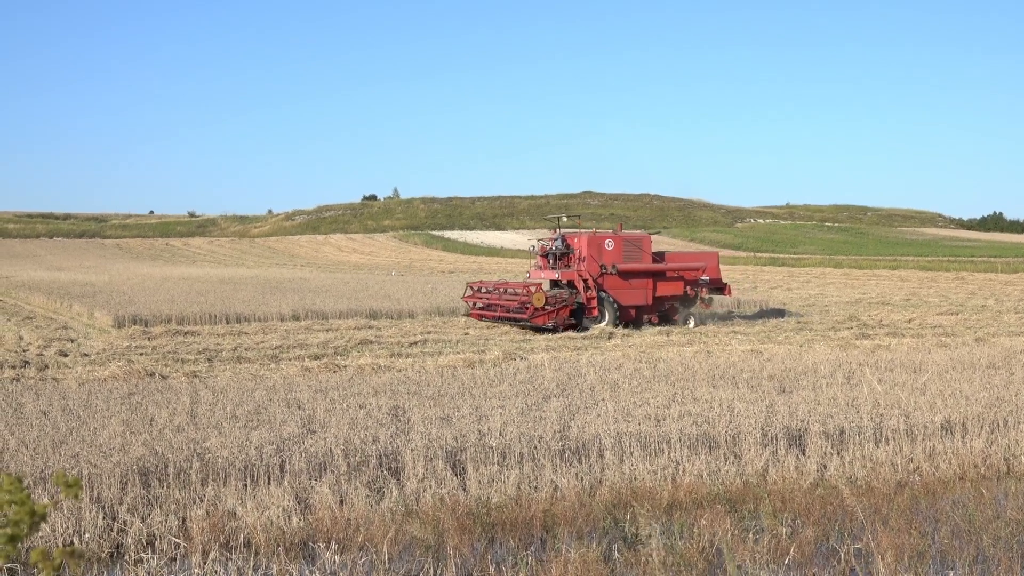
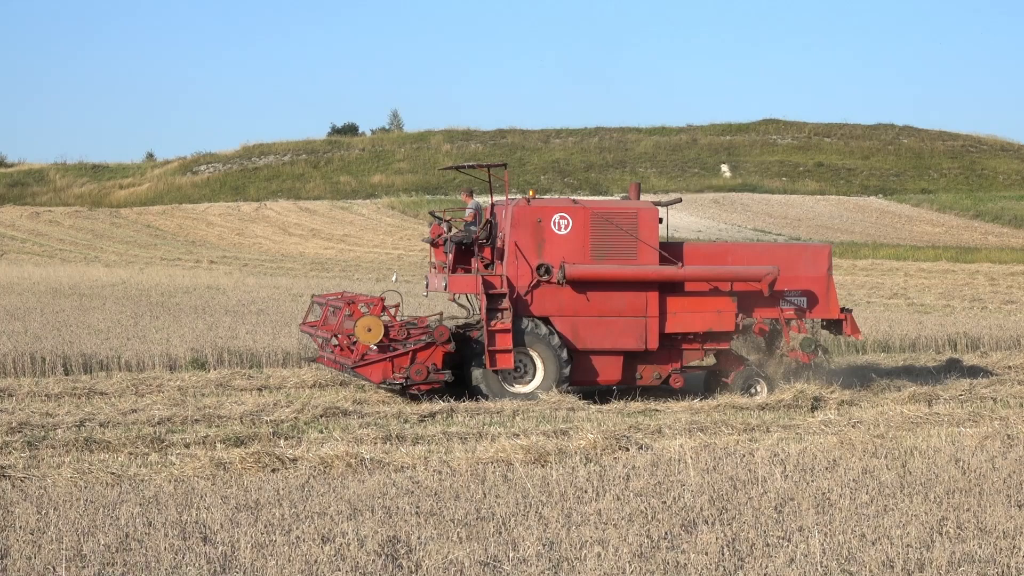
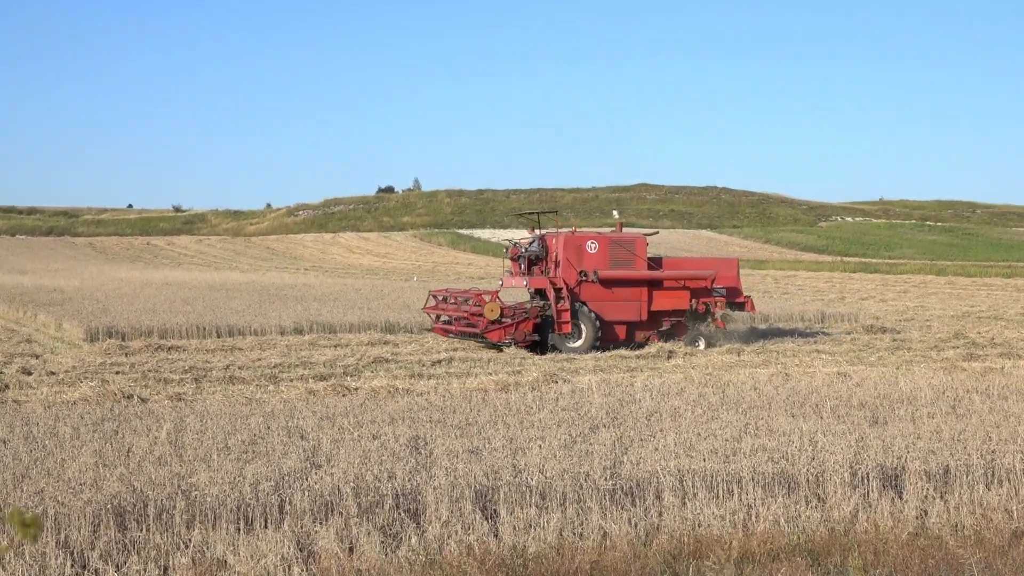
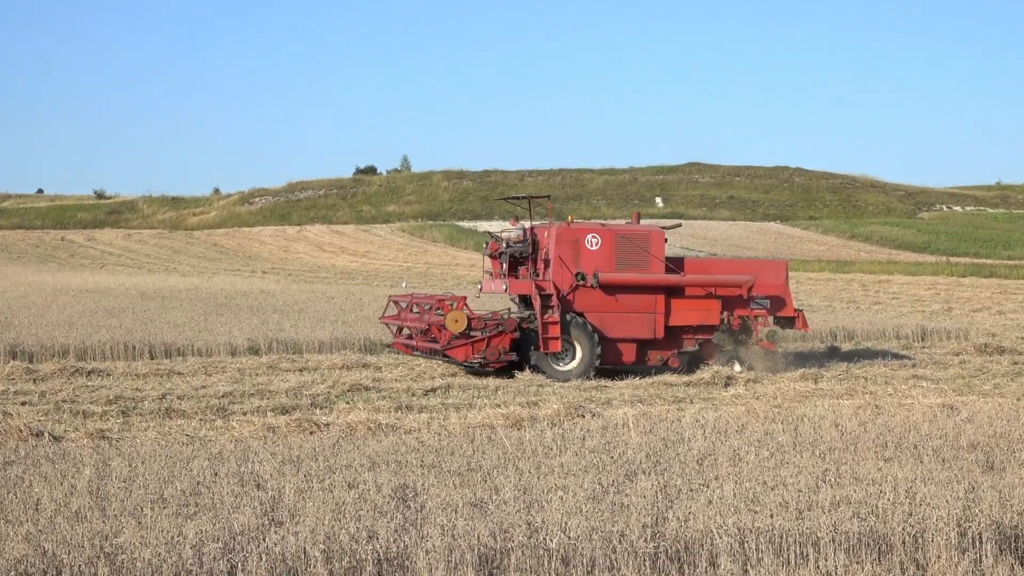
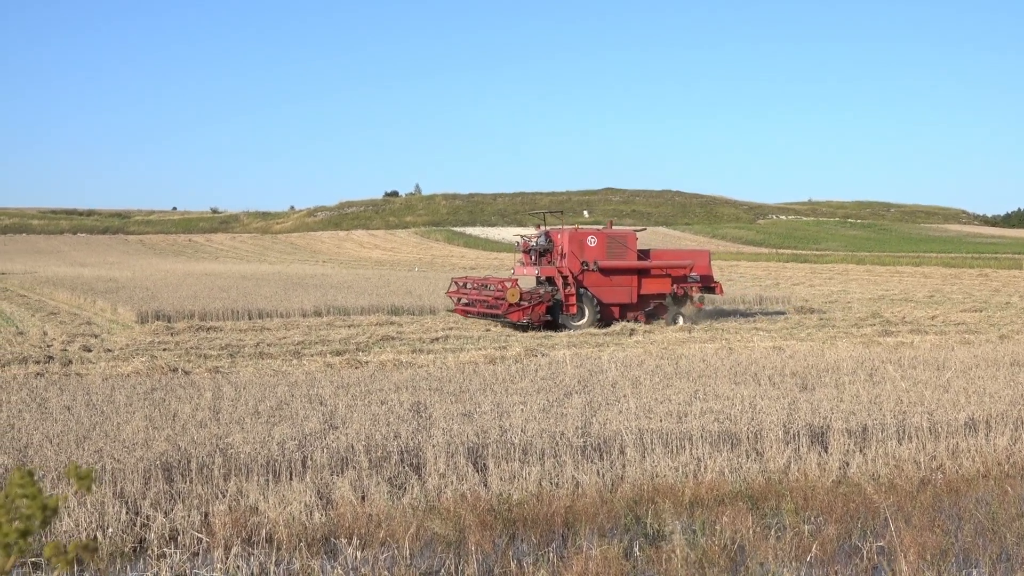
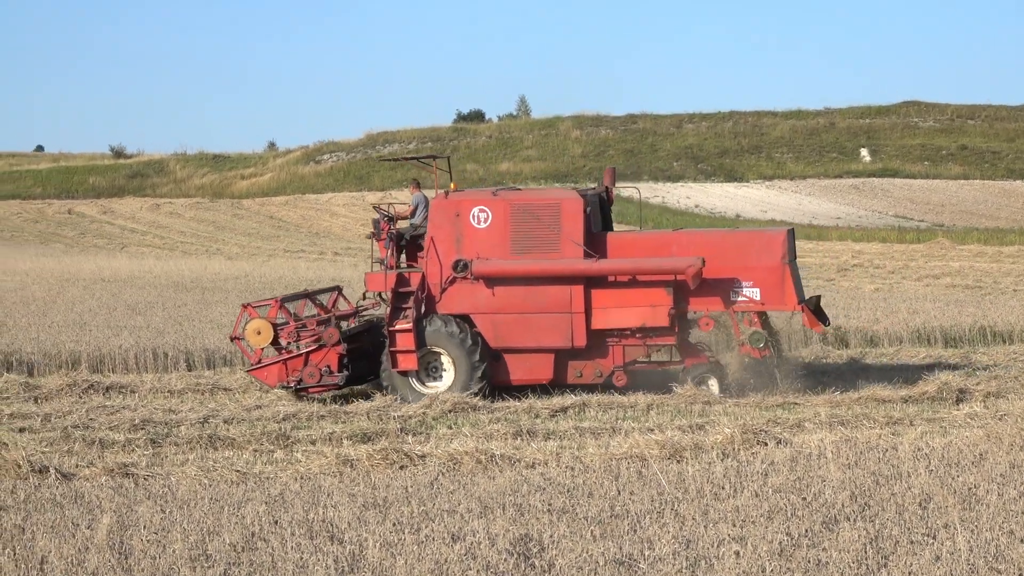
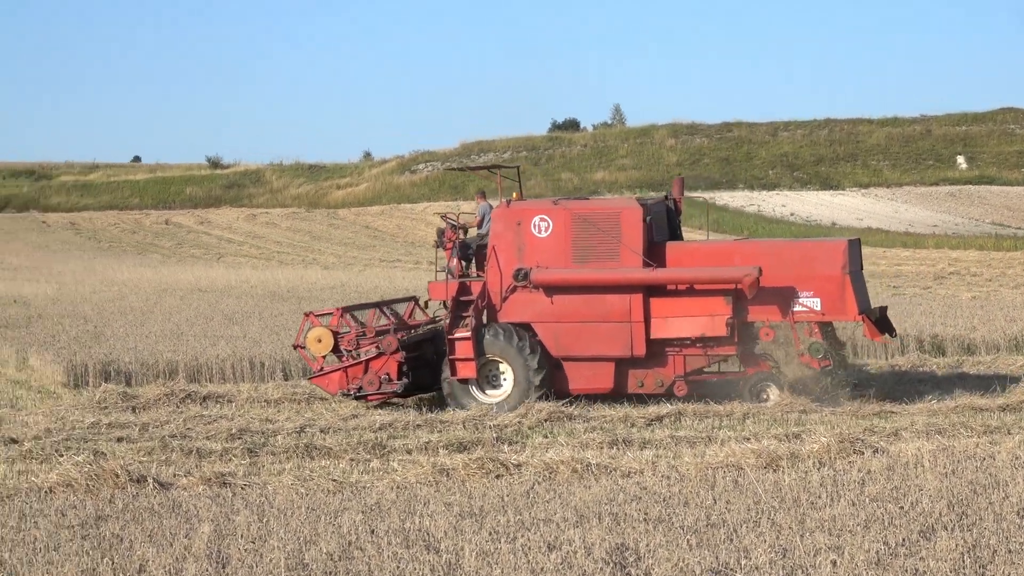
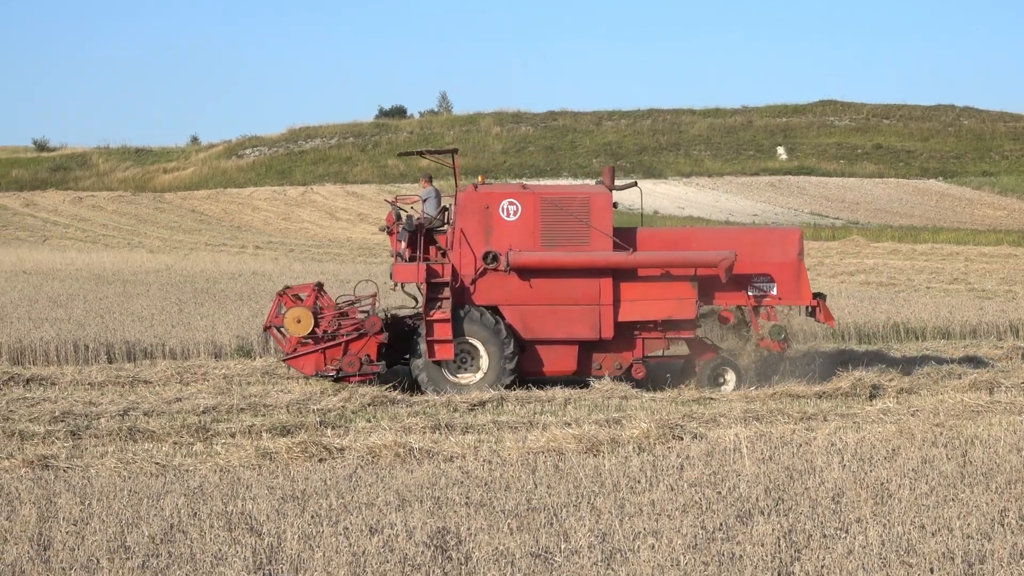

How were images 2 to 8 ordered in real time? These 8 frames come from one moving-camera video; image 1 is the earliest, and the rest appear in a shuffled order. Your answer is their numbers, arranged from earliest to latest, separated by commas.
5, 3, 4, 2, 8, 6, 7
